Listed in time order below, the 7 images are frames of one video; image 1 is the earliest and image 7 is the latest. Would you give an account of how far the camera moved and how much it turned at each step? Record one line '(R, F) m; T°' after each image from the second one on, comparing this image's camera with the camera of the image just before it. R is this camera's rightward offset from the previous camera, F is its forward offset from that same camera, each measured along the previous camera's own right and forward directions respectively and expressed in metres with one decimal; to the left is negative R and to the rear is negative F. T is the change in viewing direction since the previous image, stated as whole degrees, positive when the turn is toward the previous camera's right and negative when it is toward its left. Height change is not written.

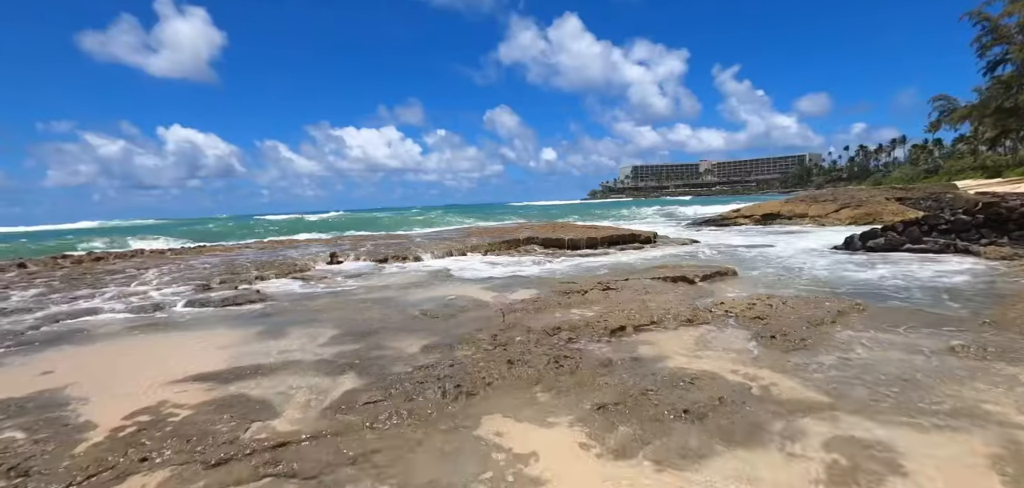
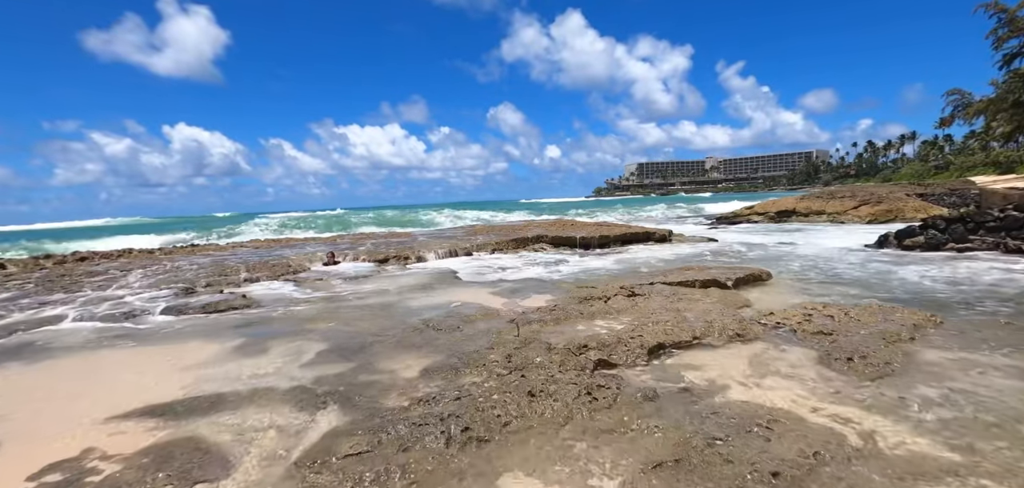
(-0.1, +1.0) m; -1°
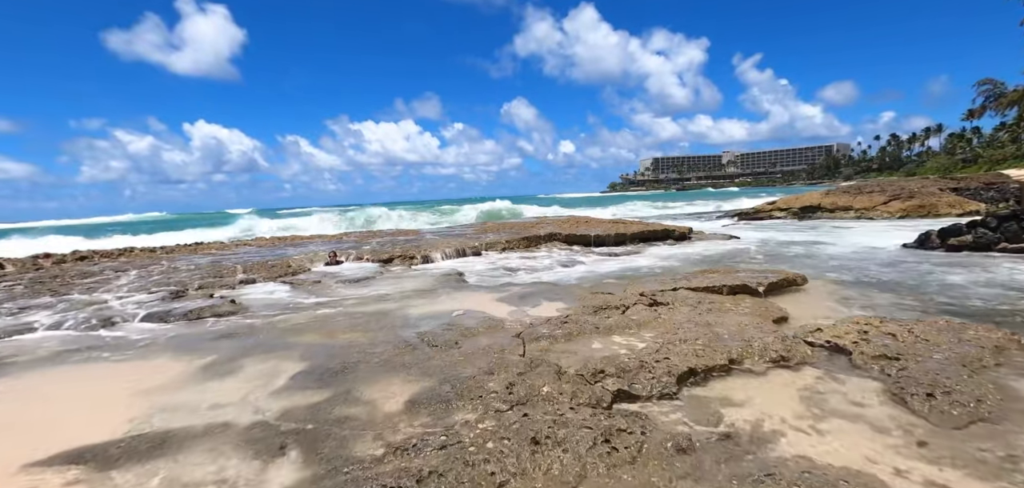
(+0.1, +0.8) m; -2°
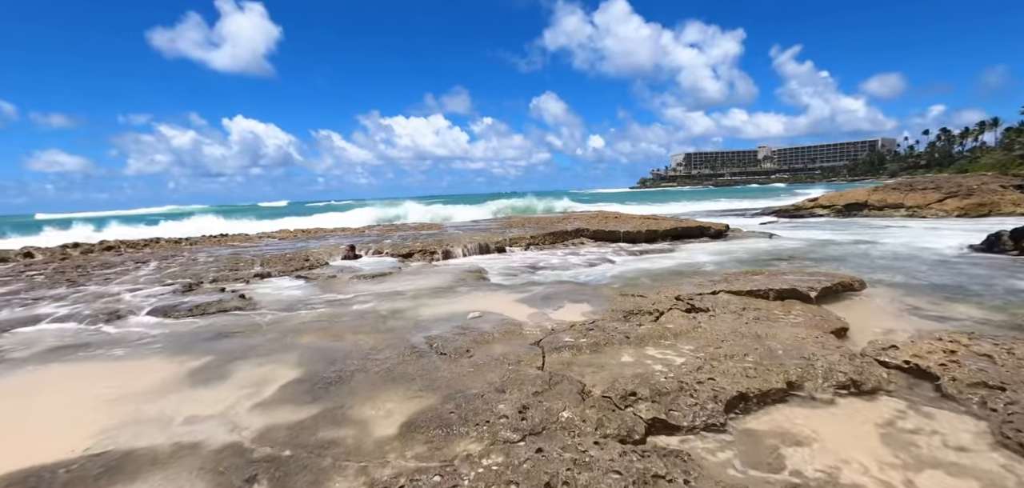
(+0.1, +0.7) m; -3°
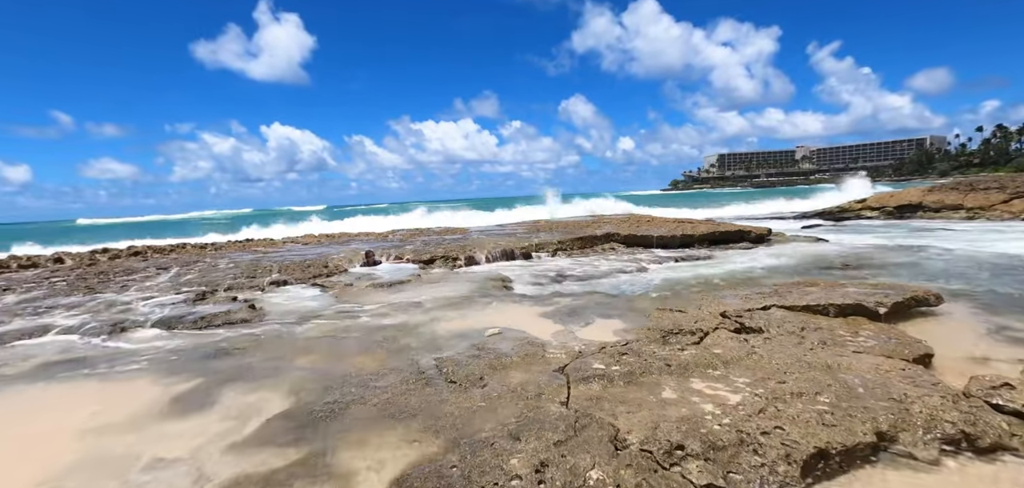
(+0.1, +0.7) m; -3°
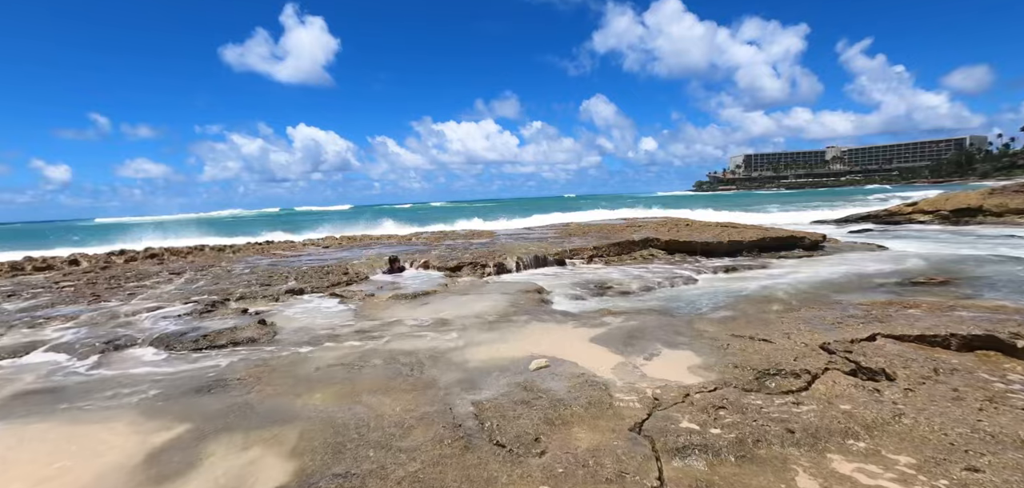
(-0.3, +1.0) m; -2°
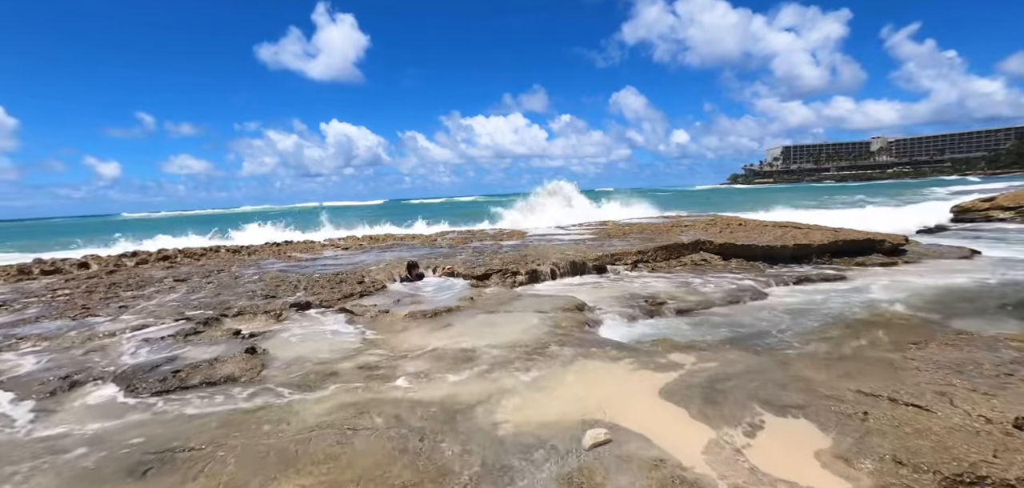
(-0.1, +1.4) m; -3°
